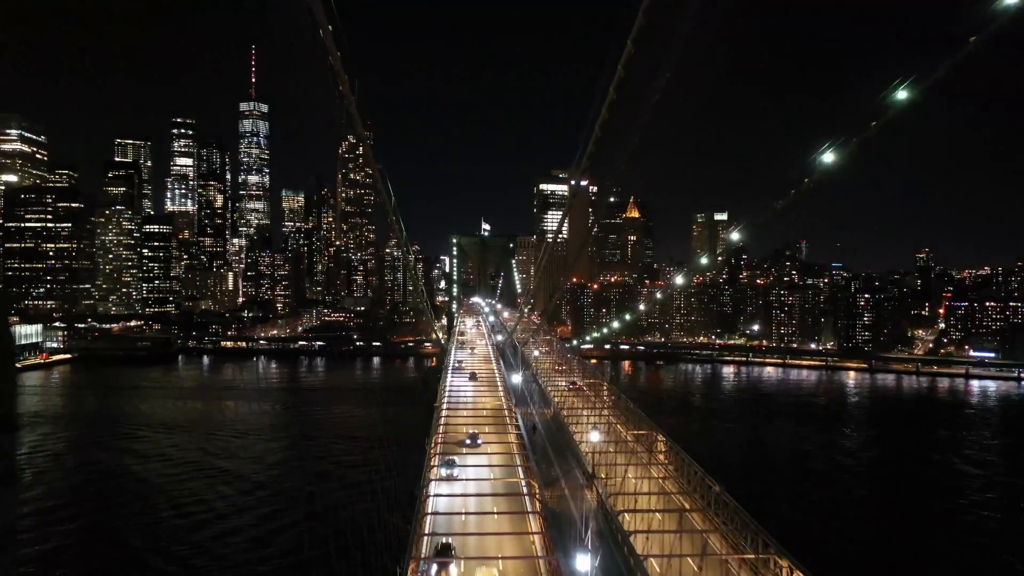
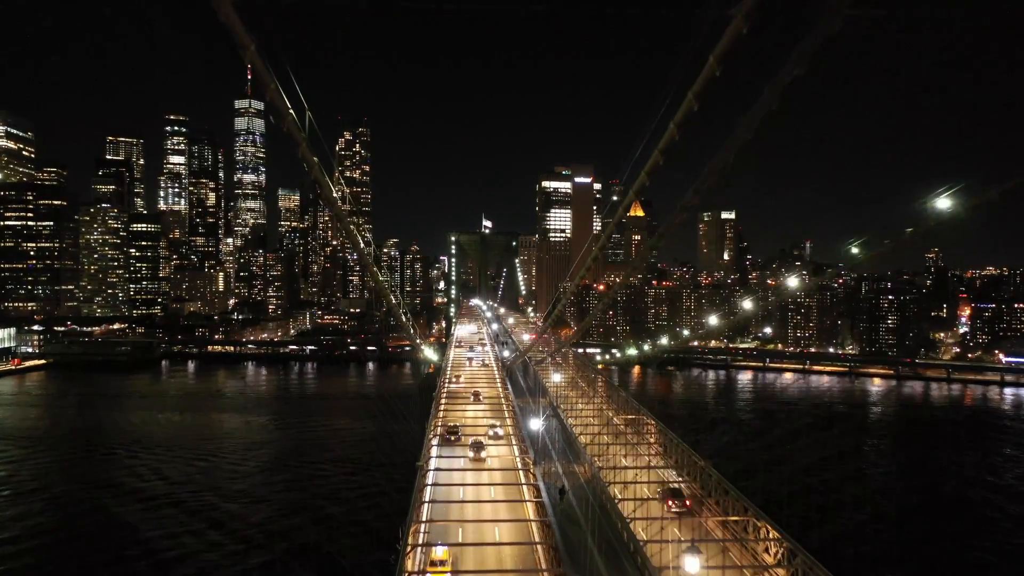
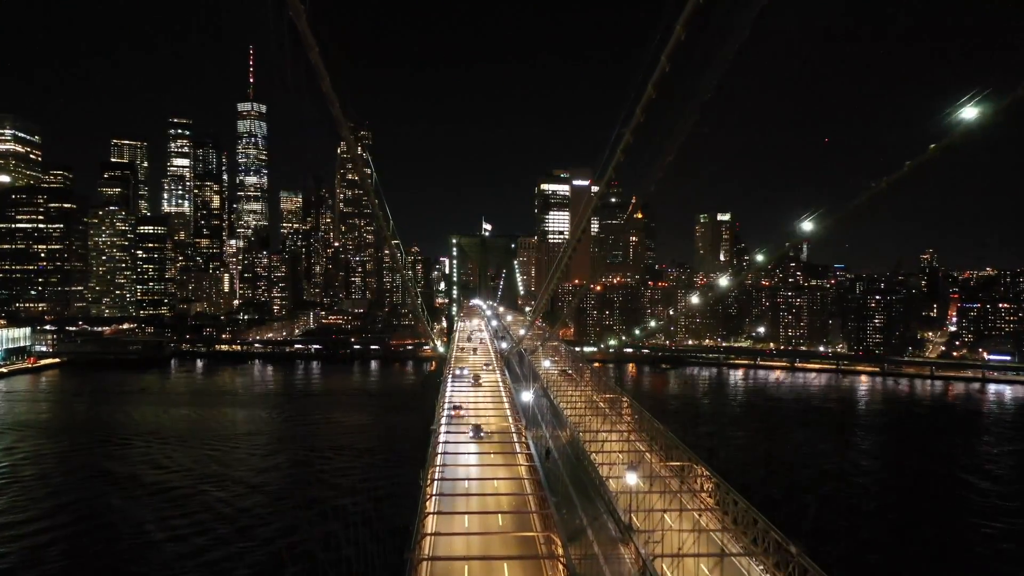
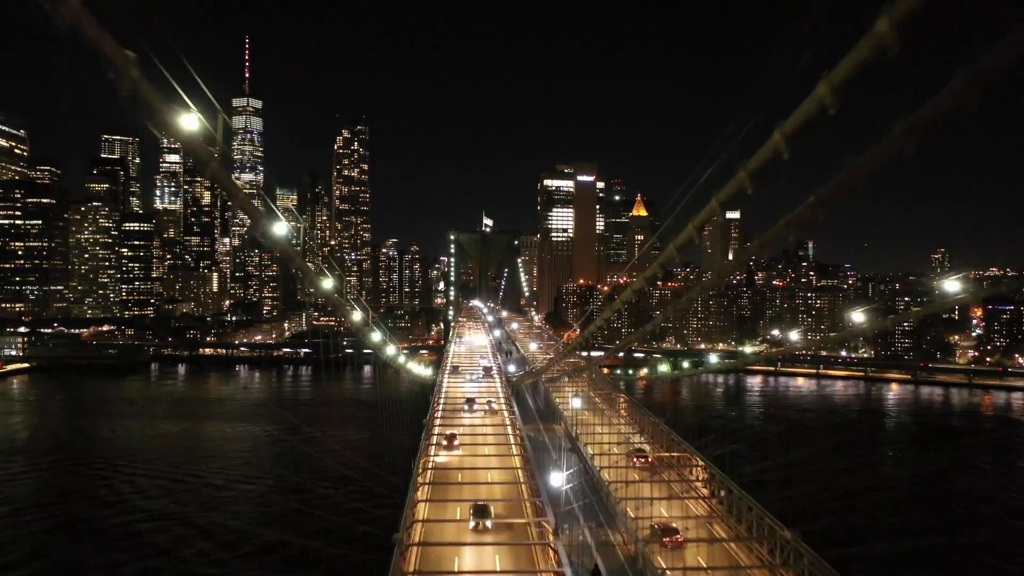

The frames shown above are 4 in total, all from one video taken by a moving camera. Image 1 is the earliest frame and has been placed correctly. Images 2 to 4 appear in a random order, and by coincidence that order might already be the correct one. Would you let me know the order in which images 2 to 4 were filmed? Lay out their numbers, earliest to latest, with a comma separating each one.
3, 2, 4
